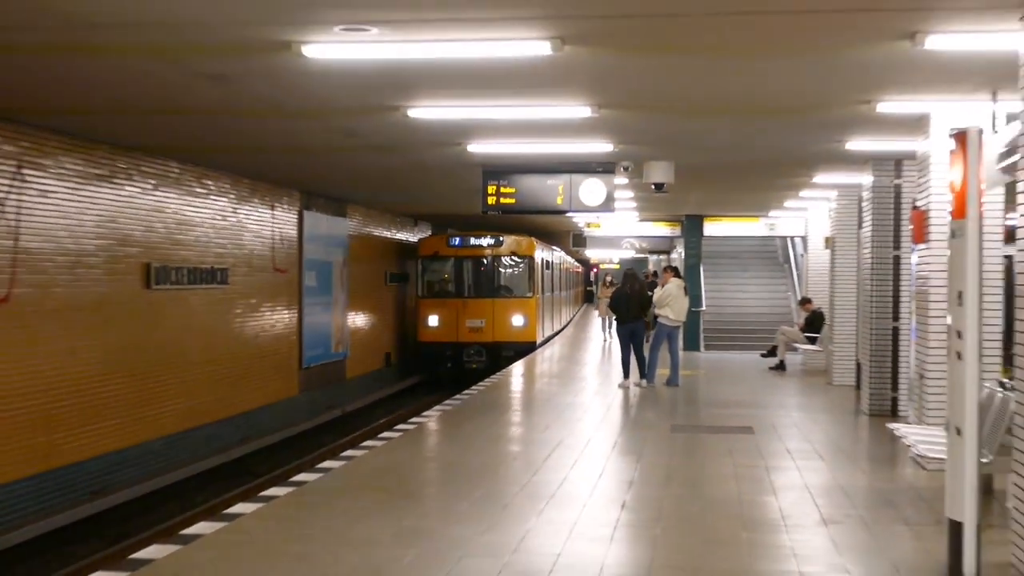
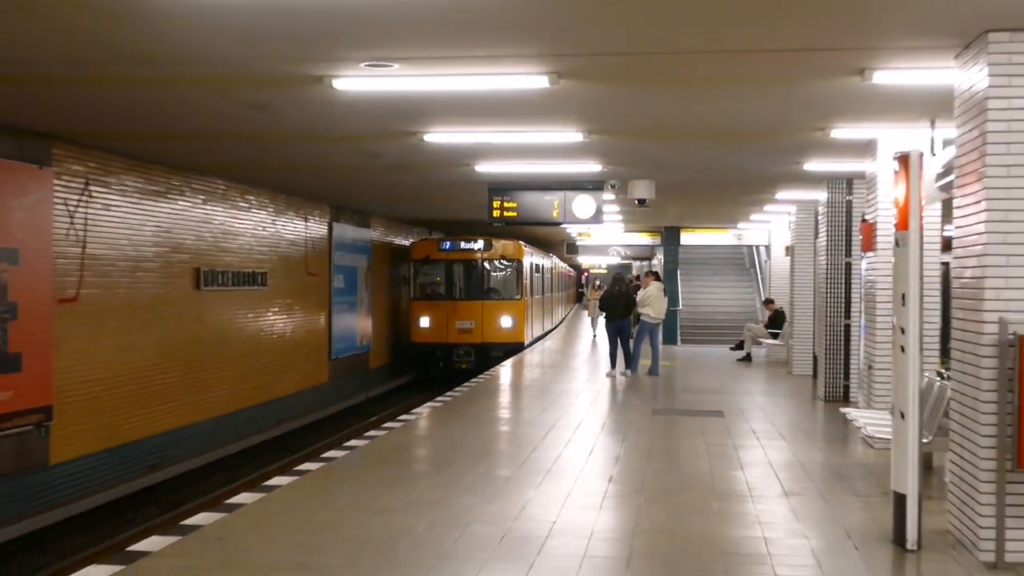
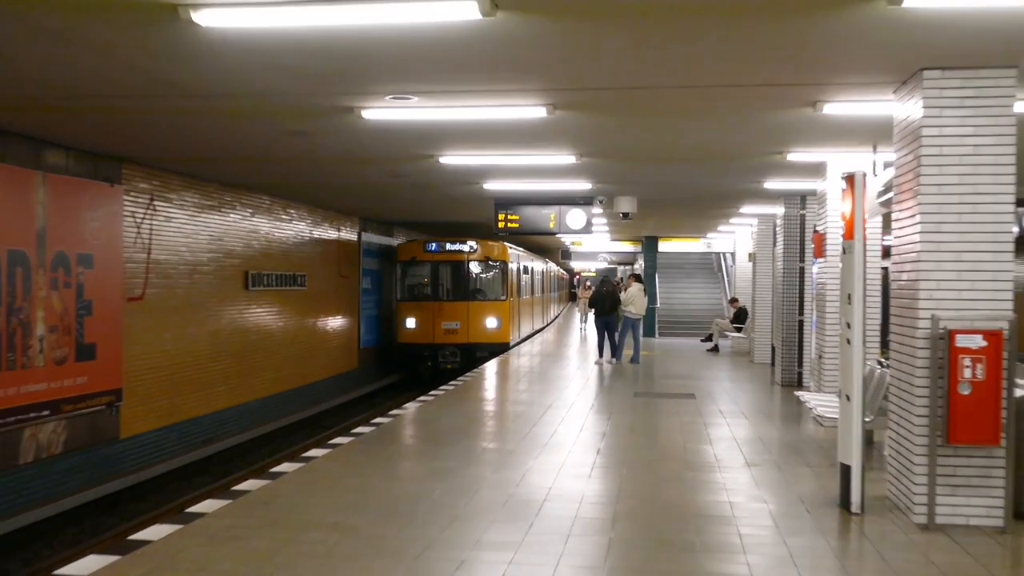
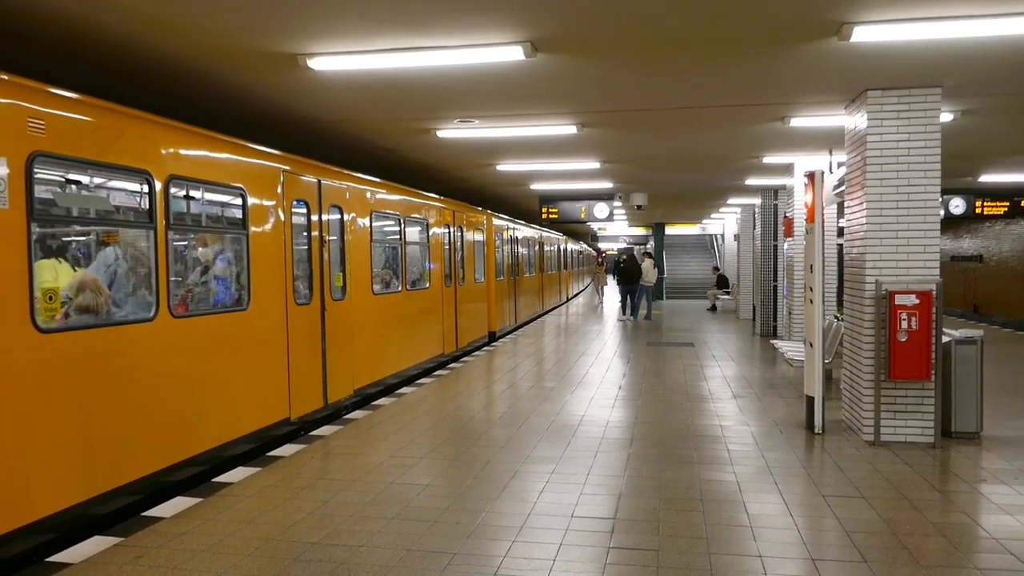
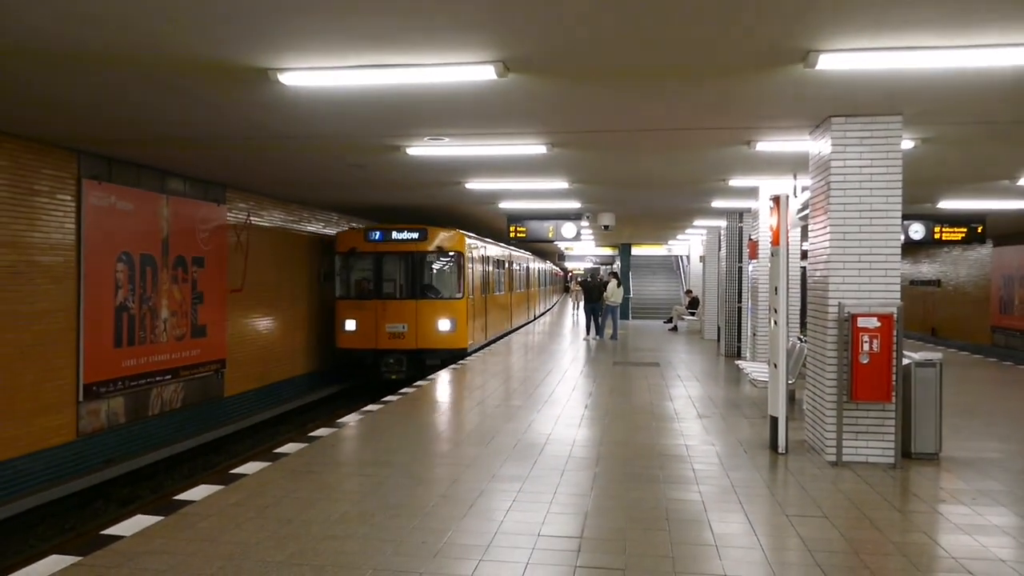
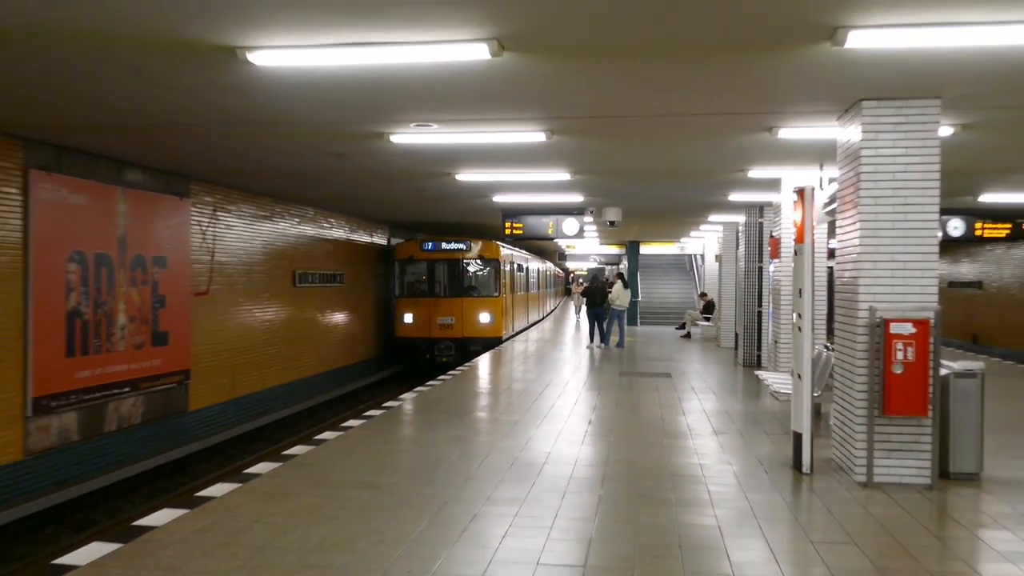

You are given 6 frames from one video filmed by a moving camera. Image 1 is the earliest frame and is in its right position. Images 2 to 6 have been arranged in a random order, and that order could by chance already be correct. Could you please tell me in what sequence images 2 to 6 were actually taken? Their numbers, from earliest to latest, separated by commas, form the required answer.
2, 3, 6, 5, 4
